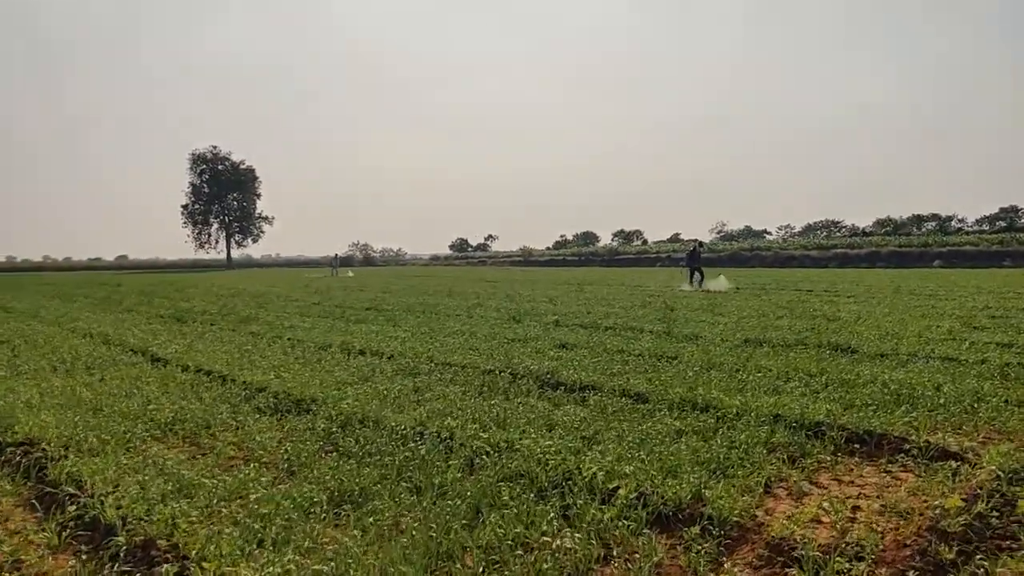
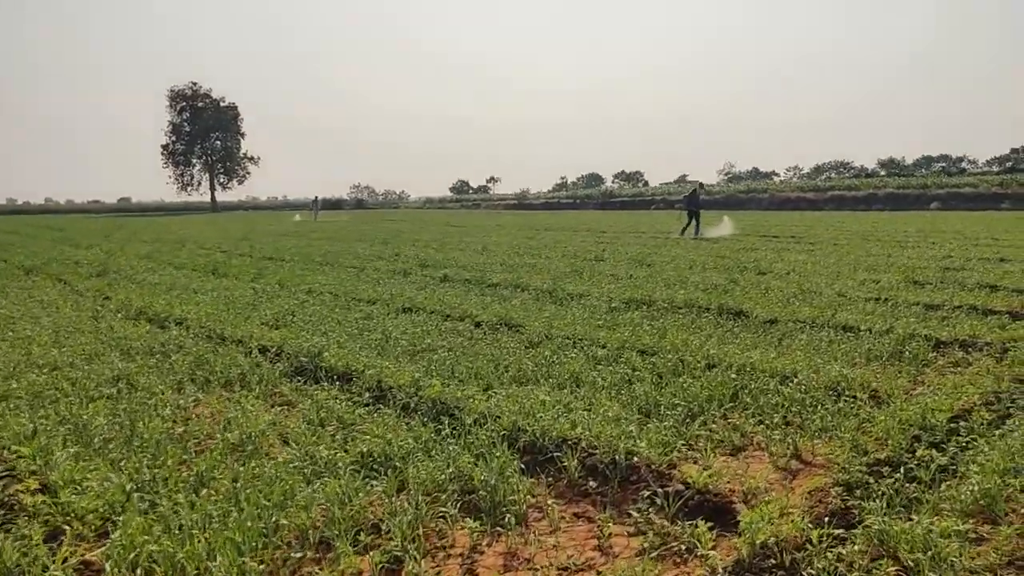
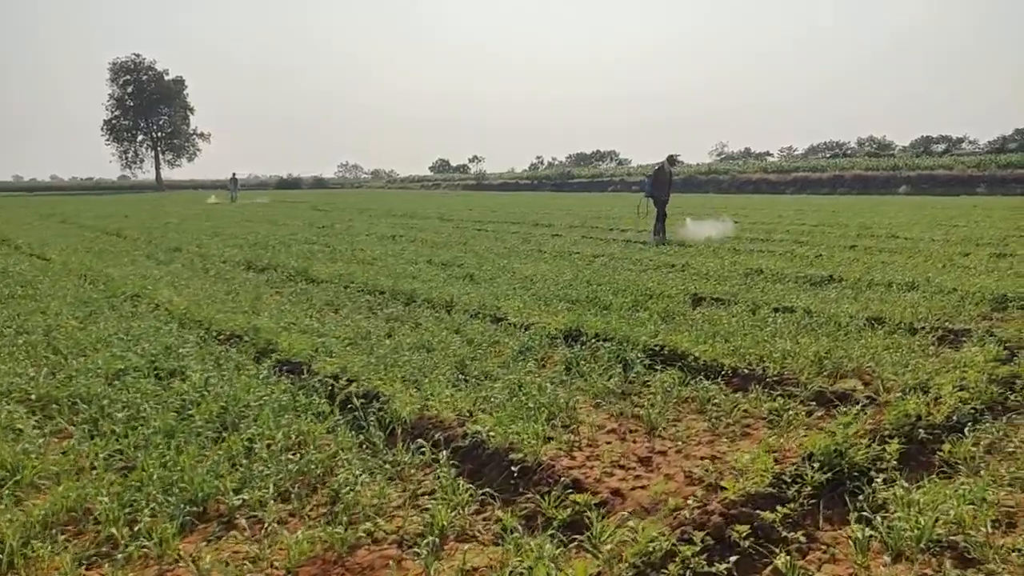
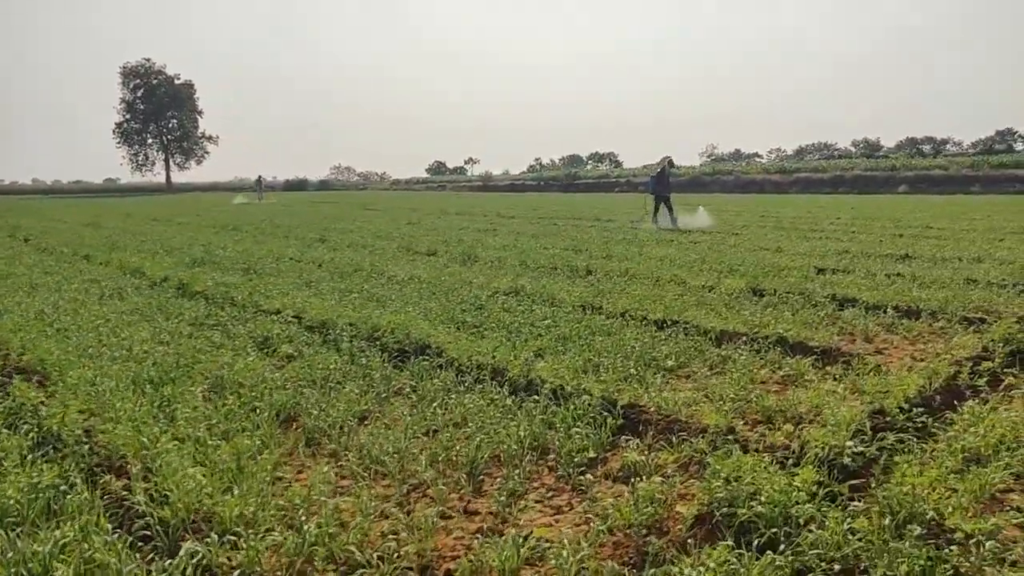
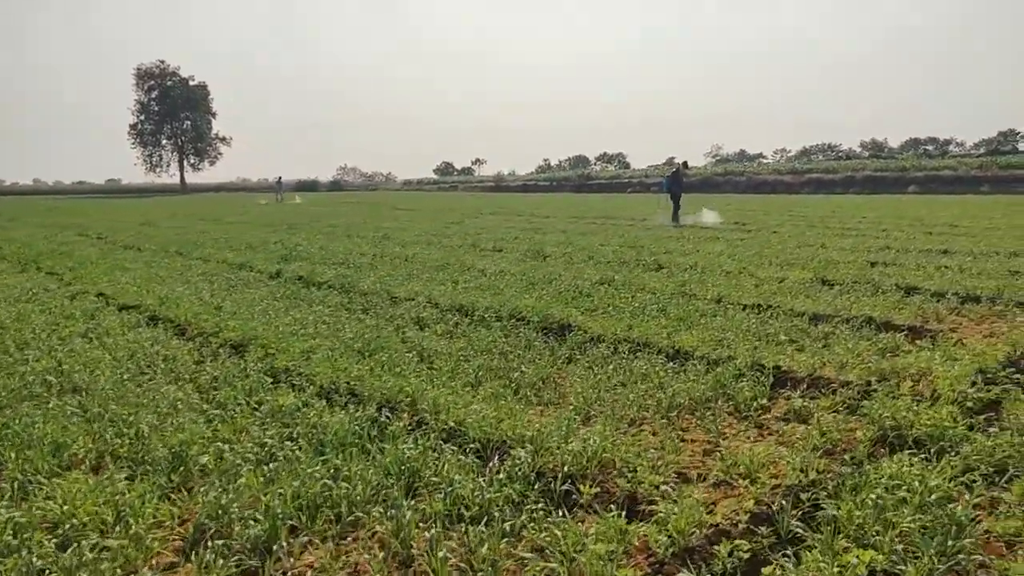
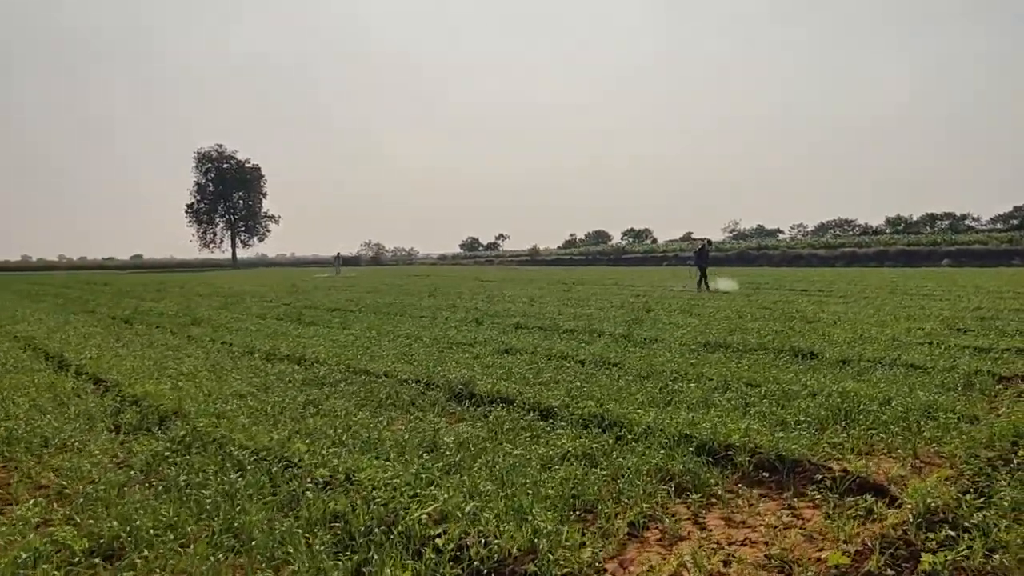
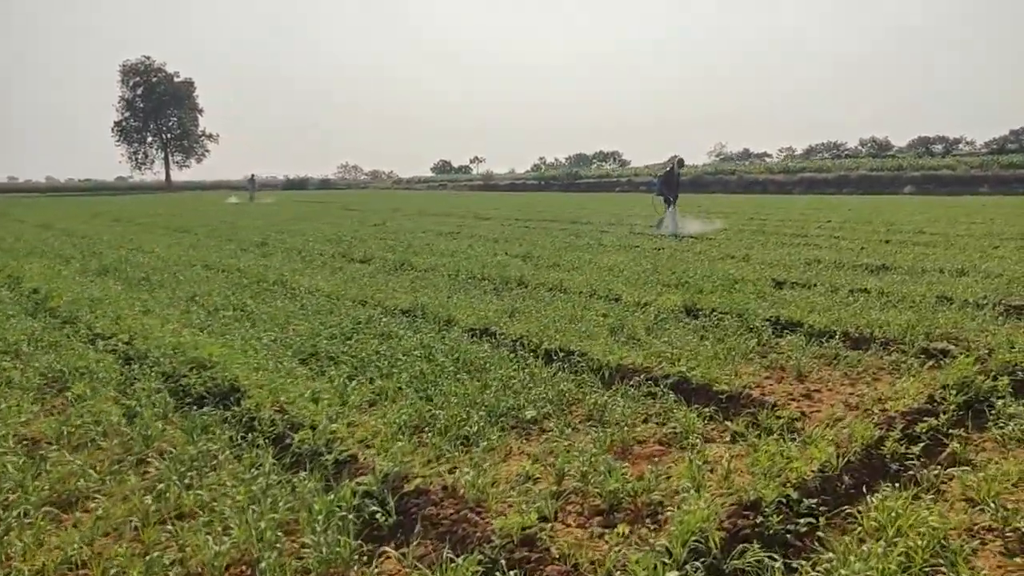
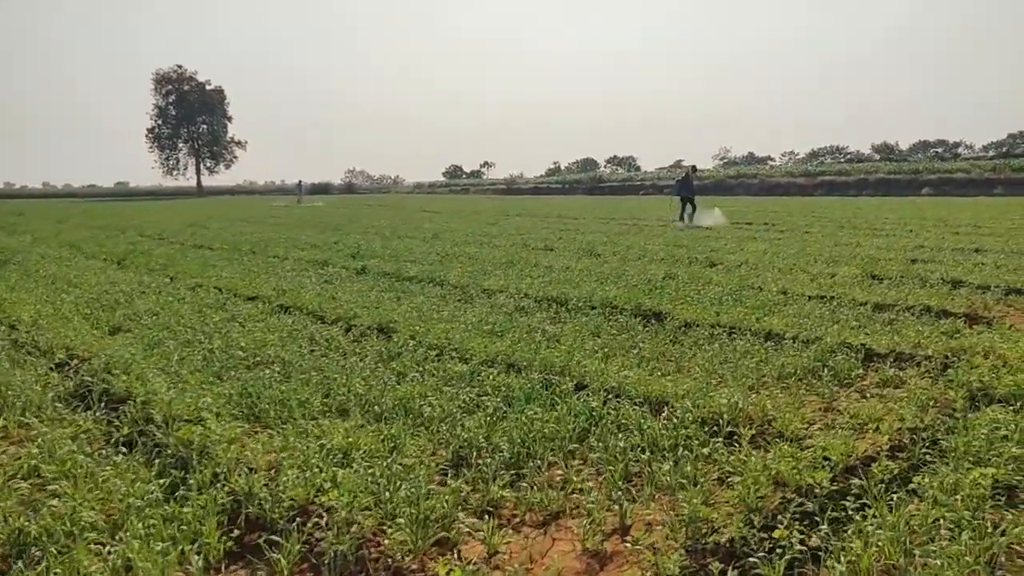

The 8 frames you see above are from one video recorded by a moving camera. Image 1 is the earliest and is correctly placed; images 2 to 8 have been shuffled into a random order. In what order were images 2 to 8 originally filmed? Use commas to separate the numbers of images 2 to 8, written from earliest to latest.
6, 2, 8, 5, 4, 7, 3
